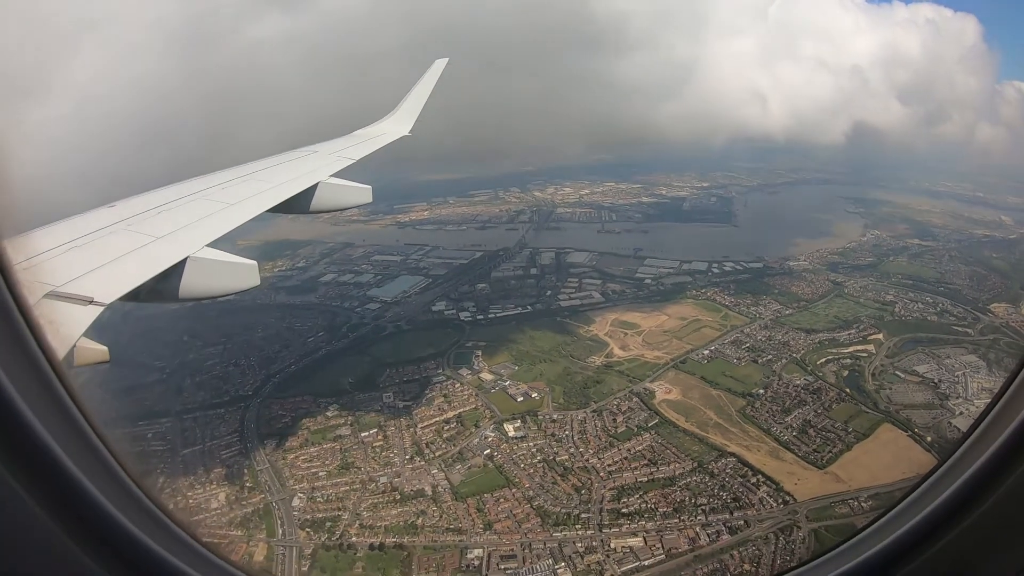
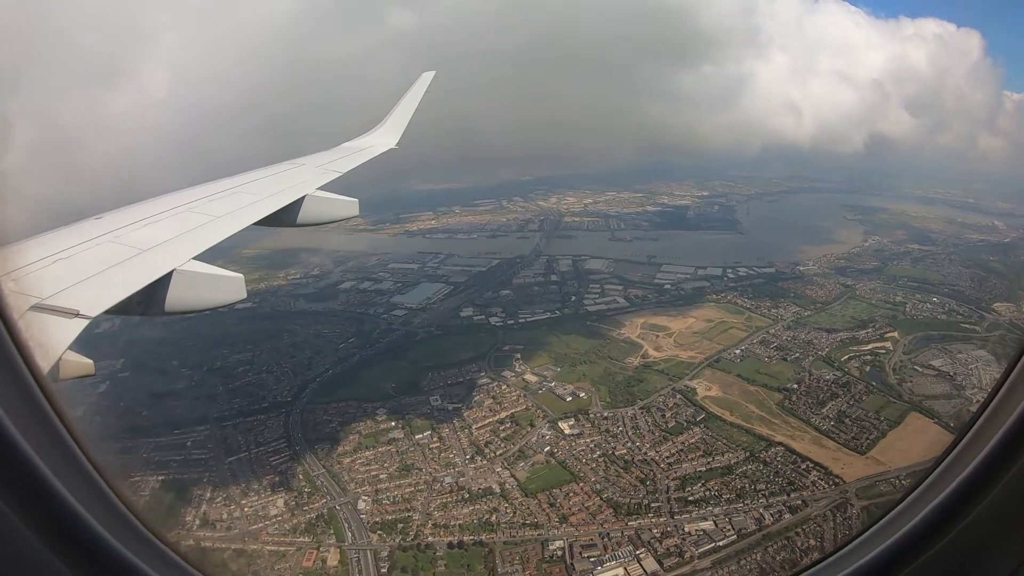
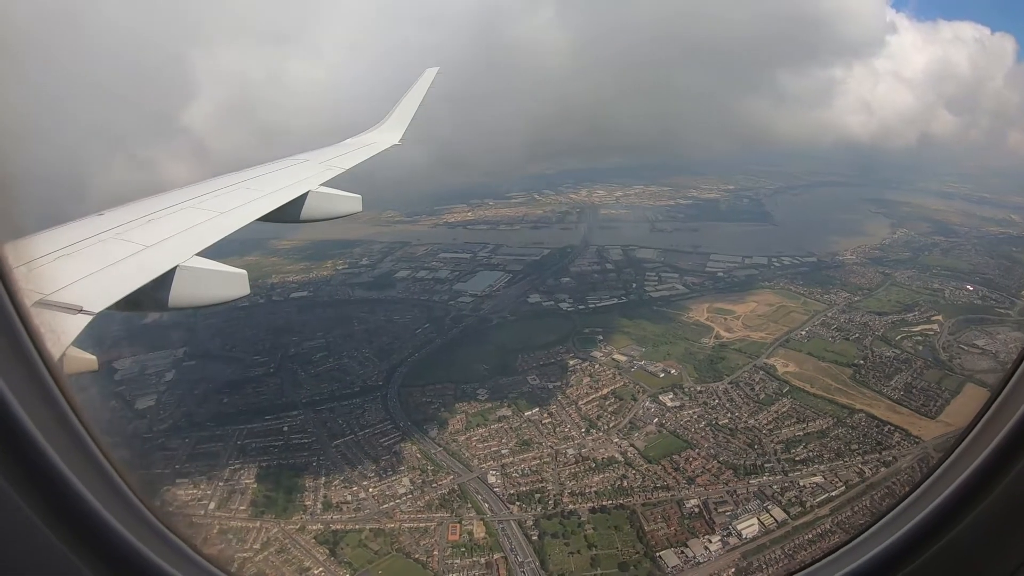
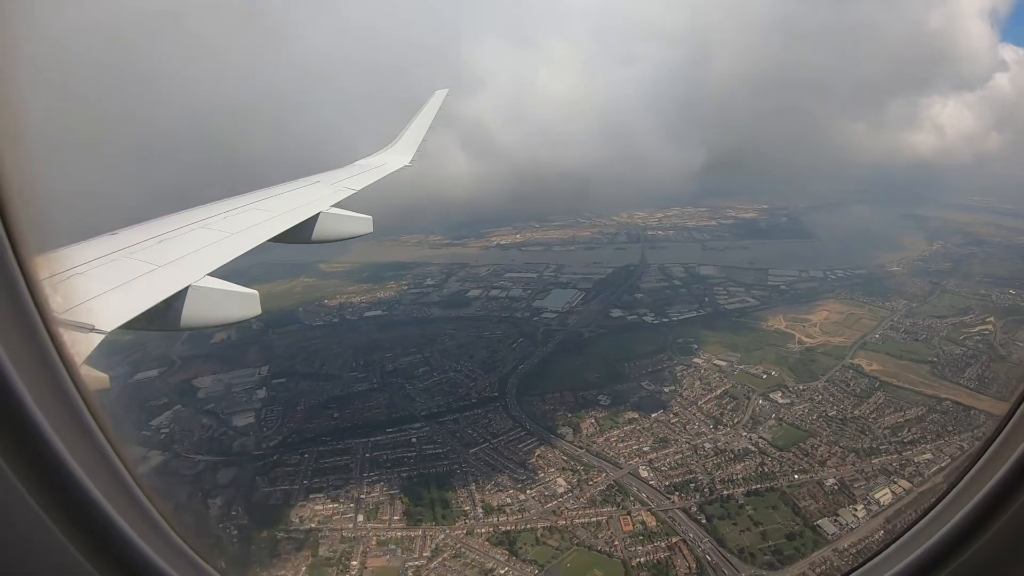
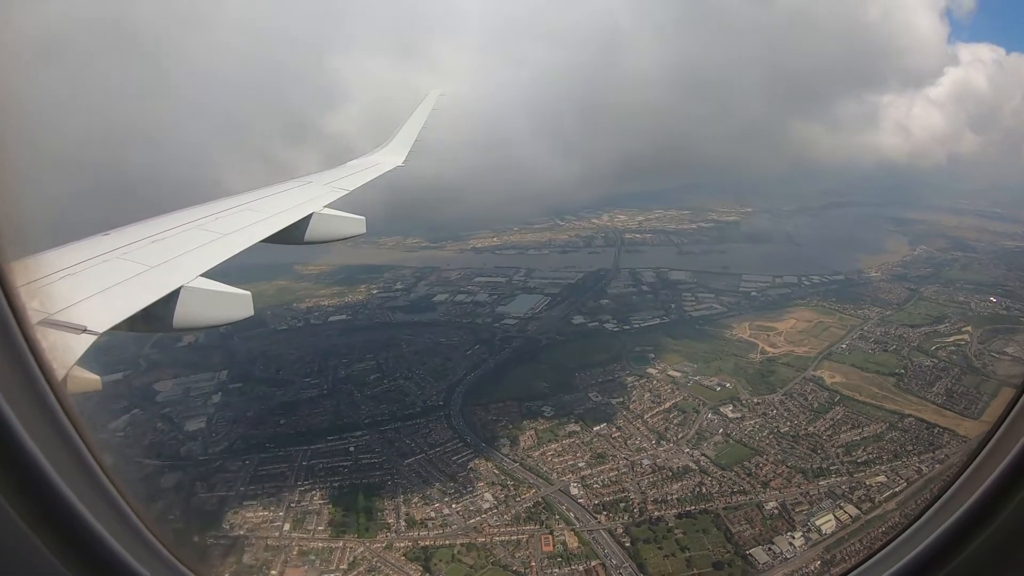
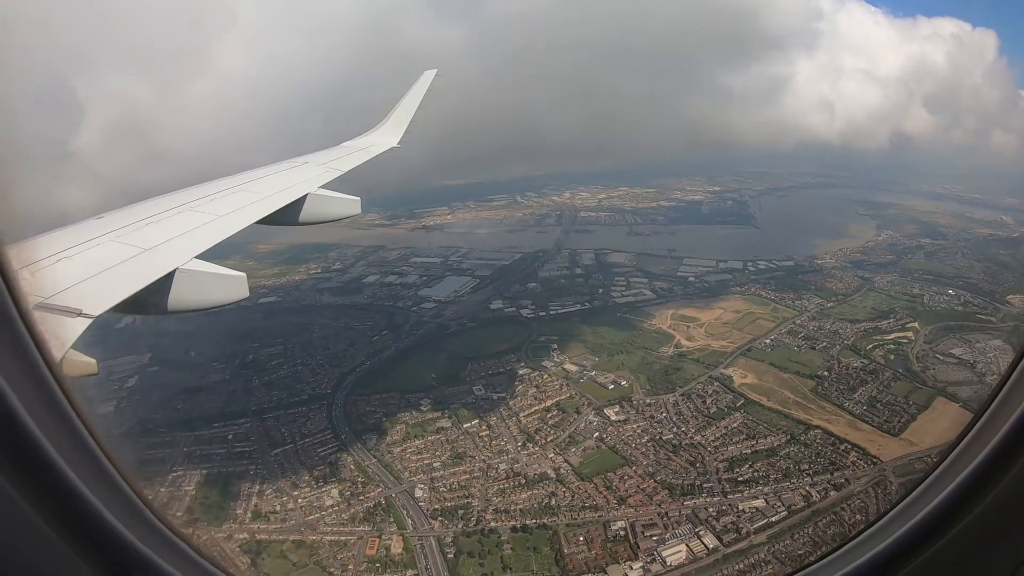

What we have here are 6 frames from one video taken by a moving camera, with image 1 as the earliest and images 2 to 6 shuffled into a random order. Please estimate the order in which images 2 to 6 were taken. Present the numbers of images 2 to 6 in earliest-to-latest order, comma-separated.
2, 6, 3, 5, 4
